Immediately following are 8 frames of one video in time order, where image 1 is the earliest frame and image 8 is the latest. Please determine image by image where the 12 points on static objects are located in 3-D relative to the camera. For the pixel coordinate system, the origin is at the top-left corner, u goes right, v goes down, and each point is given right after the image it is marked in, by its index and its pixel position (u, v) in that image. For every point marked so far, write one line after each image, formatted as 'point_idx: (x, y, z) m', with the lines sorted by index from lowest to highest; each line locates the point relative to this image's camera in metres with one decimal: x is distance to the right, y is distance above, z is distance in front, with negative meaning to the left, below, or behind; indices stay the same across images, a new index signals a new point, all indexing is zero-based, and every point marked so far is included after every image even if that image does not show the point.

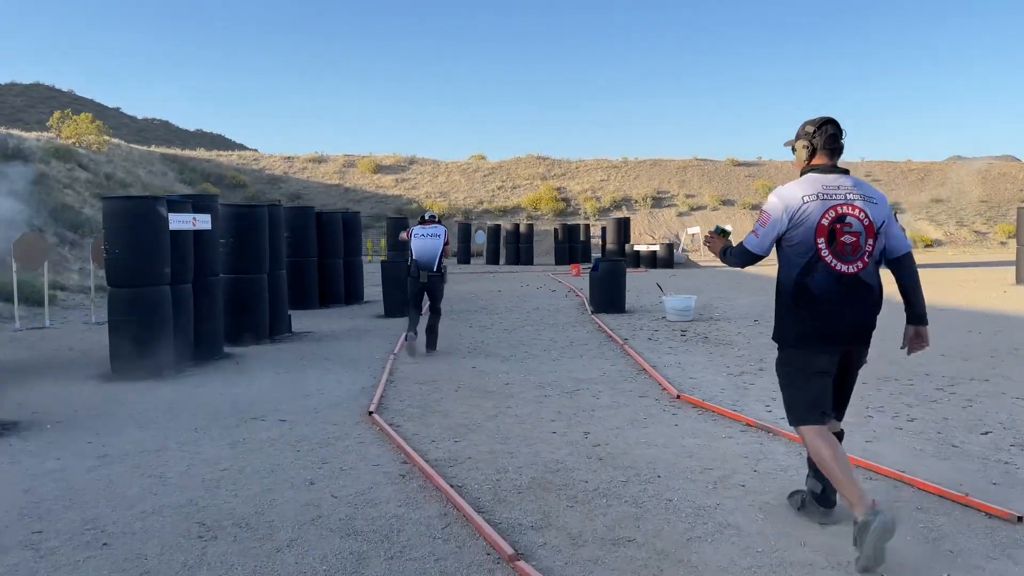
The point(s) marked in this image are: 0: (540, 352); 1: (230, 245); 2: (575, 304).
0: (+0.3, -0.7, +9.1) m
1: (-3.4, +0.5, +9.8) m
2: (+1.1, -0.3, +14.2) m
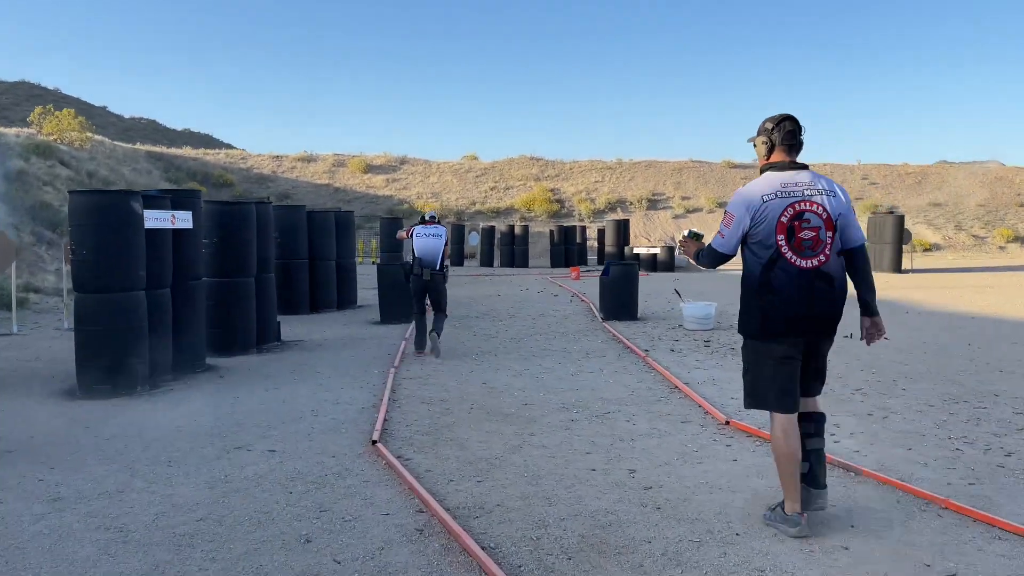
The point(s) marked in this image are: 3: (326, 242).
0: (+0.4, -0.8, +8.3) m
1: (-3.3, +0.5, +8.9) m
2: (+1.2, -0.3, +13.4) m
3: (-3.1, +0.8, +13.7) m
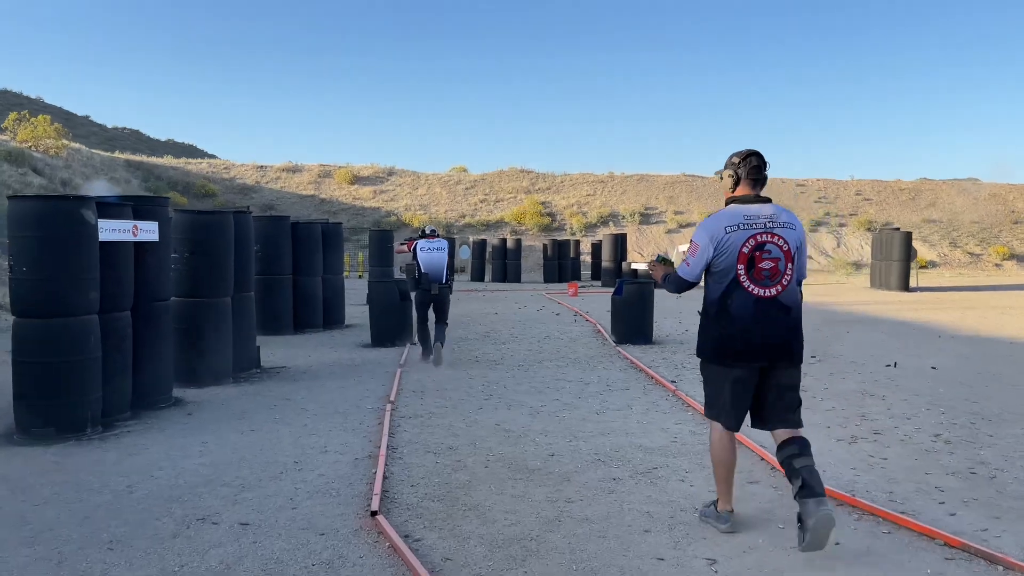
0: (+0.6, -1.0, +7.2) m
1: (-3.2, +0.3, +7.9) m
2: (+1.2, -0.6, +12.4) m
3: (-3.1, +0.5, +12.6) m
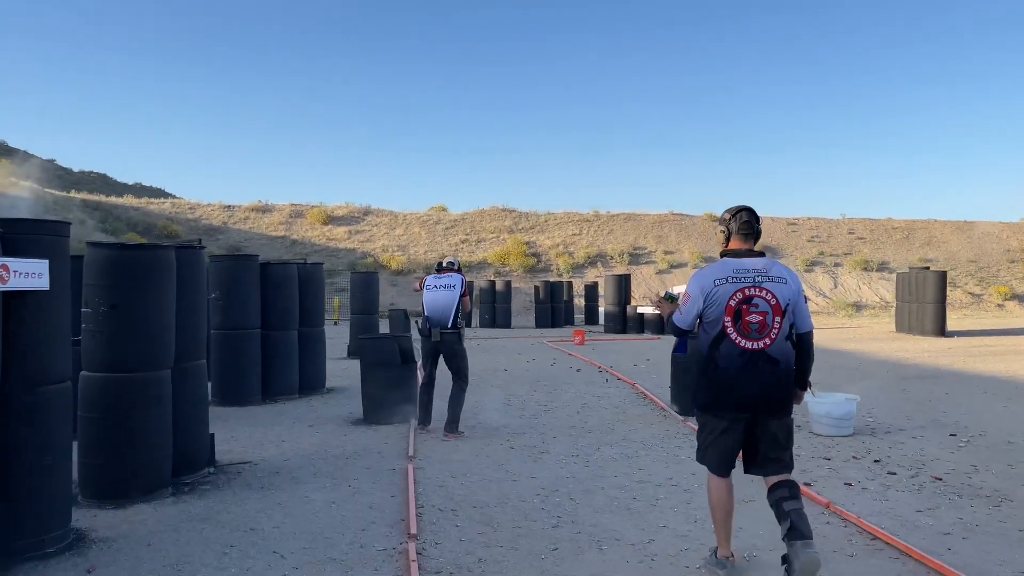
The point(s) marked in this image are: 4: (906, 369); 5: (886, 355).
0: (+1.0, -1.4, +4.8) m
1: (-2.7, -0.2, +5.4) m
2: (+1.5, -1.3, +10.0) m
3: (-2.8, -0.2, +10.1) m
4: (+6.6, -1.3, +13.4) m
5: (+7.7, -1.4, +16.4) m
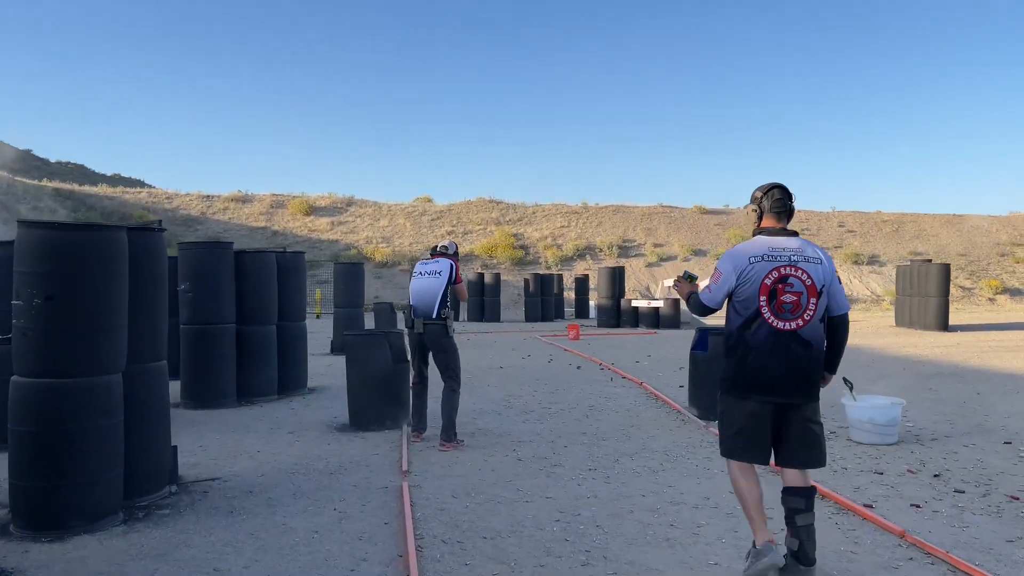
0: (+1.1, -1.4, +4.0) m
1: (-2.7, -0.1, +4.5) m
2: (+1.5, -1.2, +9.3) m
3: (-2.8, -0.1, +9.2) m
4: (+6.5, -1.2, +12.7) m
5: (+7.5, -1.2, +15.7) m
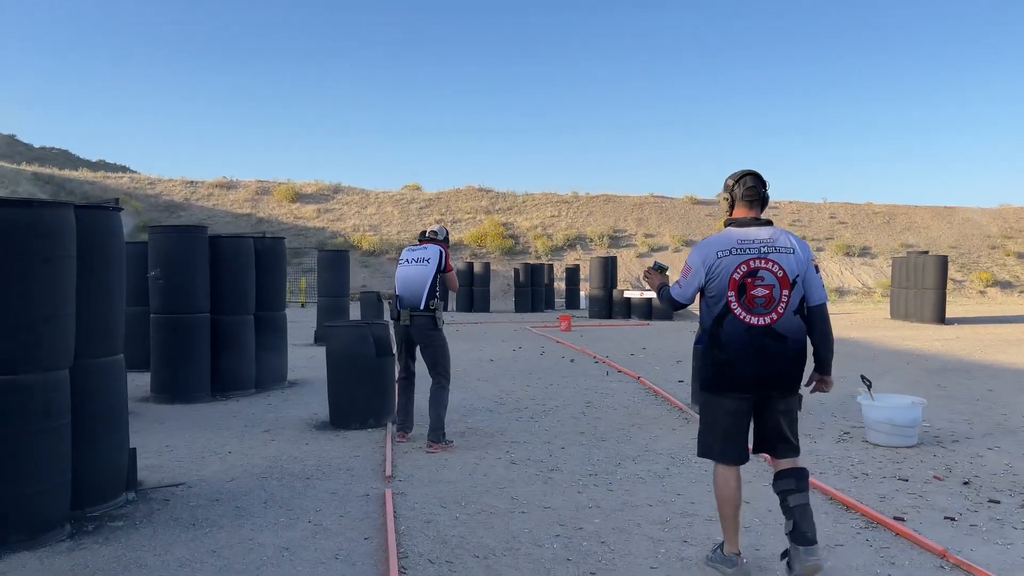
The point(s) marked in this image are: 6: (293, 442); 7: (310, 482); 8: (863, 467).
0: (+1.1, -1.3, +3.6) m
1: (-2.7, -0.1, +4.0) m
2: (+1.4, -1.1, +8.8) m
3: (-2.9, 0.0, +8.7) m
4: (+6.4, -1.1, +12.3) m
5: (+7.3, -1.1, +15.4) m
6: (-1.7, -1.2, +6.4) m
7: (-1.3, -1.3, +5.2) m
8: (+2.4, -1.2, +5.5) m
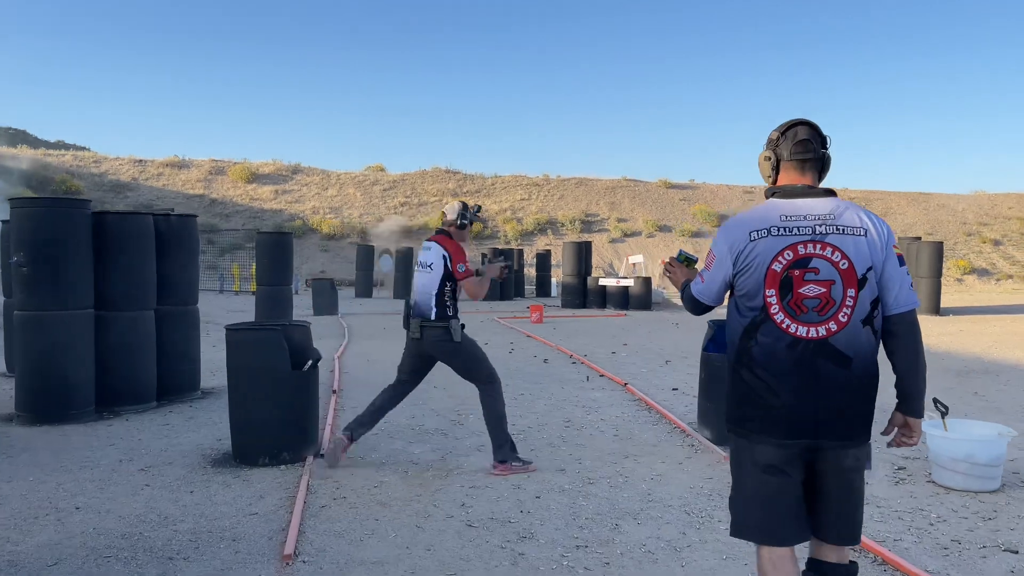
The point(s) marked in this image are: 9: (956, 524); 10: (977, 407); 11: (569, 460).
0: (+1.0, -1.3, +2.0) m
1: (-2.8, -0.1, +2.3) m
2: (+1.0, -1.0, +7.3) m
3: (-3.3, +0.1, +7.0) m
4: (+5.9, -1.0, +10.9) m
5: (+6.7, -0.9, +14.1) m
6: (-2.0, -1.2, +4.7) m
7: (-1.5, -1.2, +3.5) m
8: (+2.2, -1.2, +4.1) m
9: (+2.3, -1.2, +4.2) m
10: (+4.3, -1.1, +7.4) m
11: (+0.4, -1.1, +5.2) m
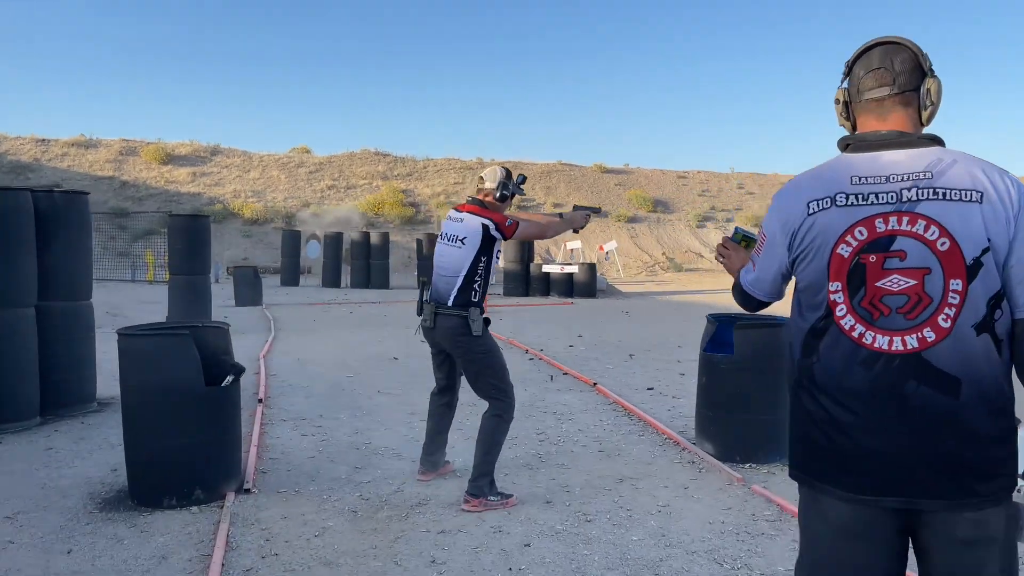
0: (+1.1, -1.3, +1.2) m
1: (-2.7, -0.1, +1.0) m
2: (+0.7, -0.9, +6.4) m
3: (-3.6, +0.2, +5.7) m
4: (+5.2, -0.8, +10.5) m
5: (+5.8, -0.6, +13.6) m
6: (-2.1, -1.2, +3.6) m
7: (-1.5, -1.2, +2.4) m
8: (+2.2, -1.2, +3.3) m
9: (+2.2, -1.2, +3.4) m
10: (+4.0, -1.0, +6.8) m
11: (+0.3, -1.1, +4.3) m
